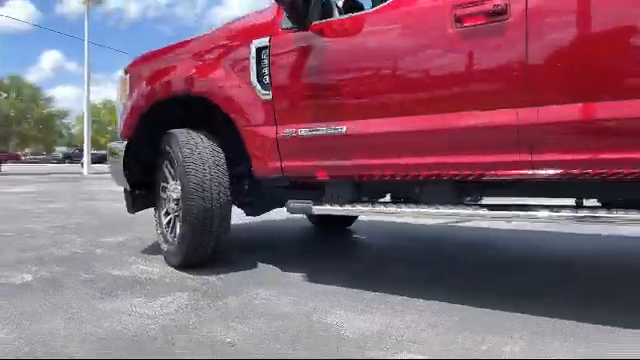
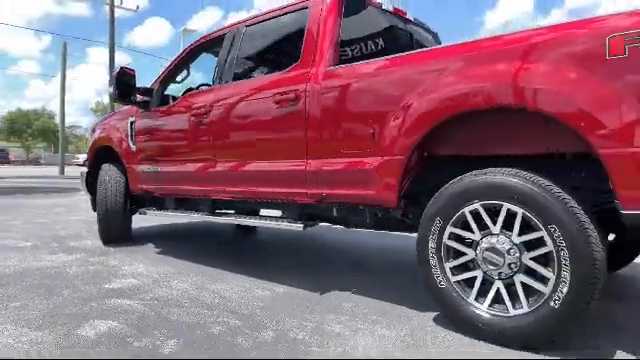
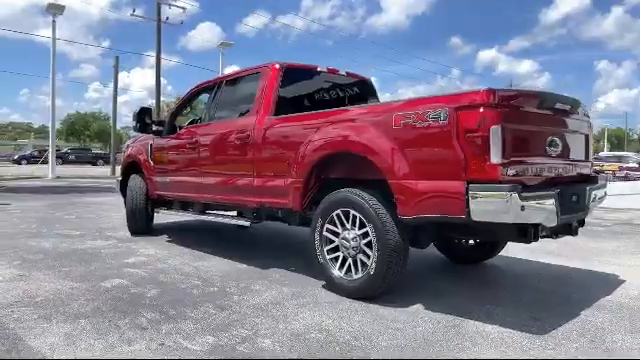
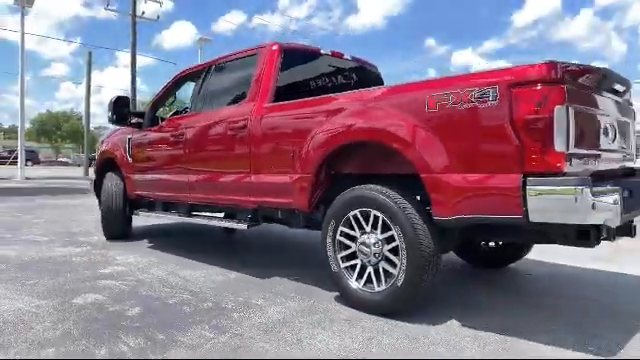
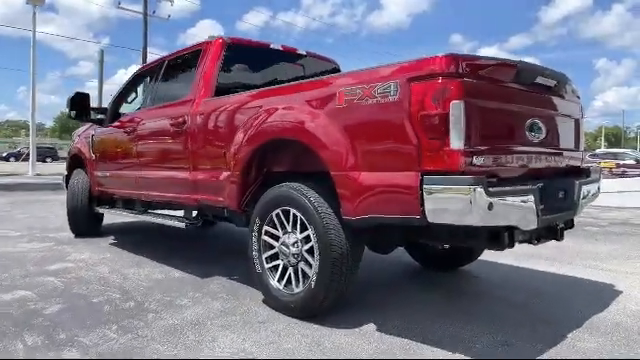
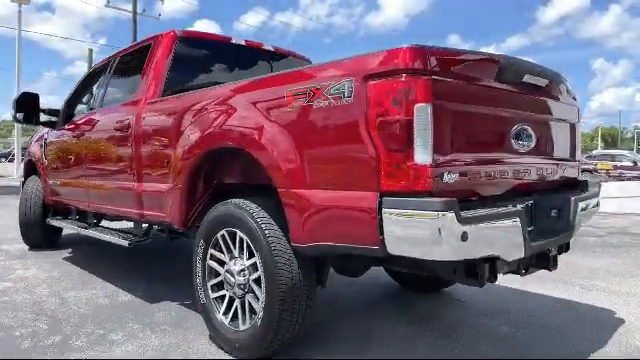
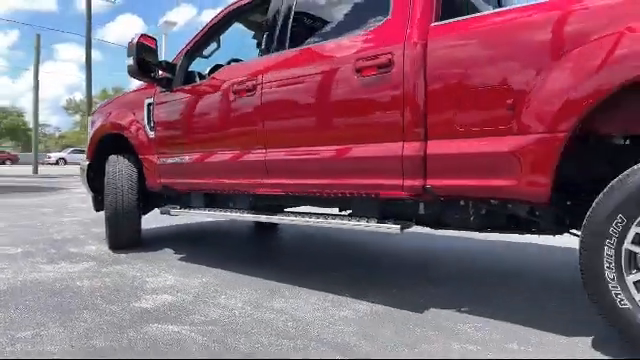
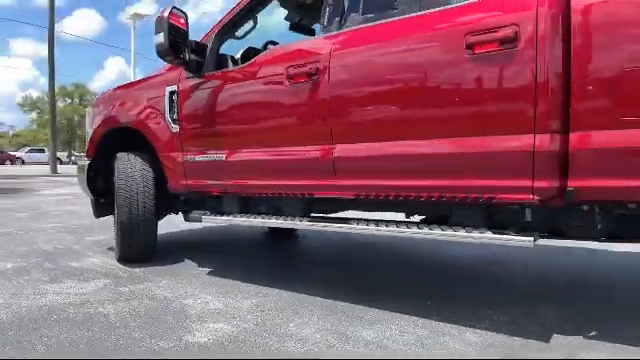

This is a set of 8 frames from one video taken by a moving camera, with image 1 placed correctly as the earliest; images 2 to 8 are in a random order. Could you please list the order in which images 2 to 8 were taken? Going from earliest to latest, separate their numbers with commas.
8, 7, 2, 4, 3, 5, 6
